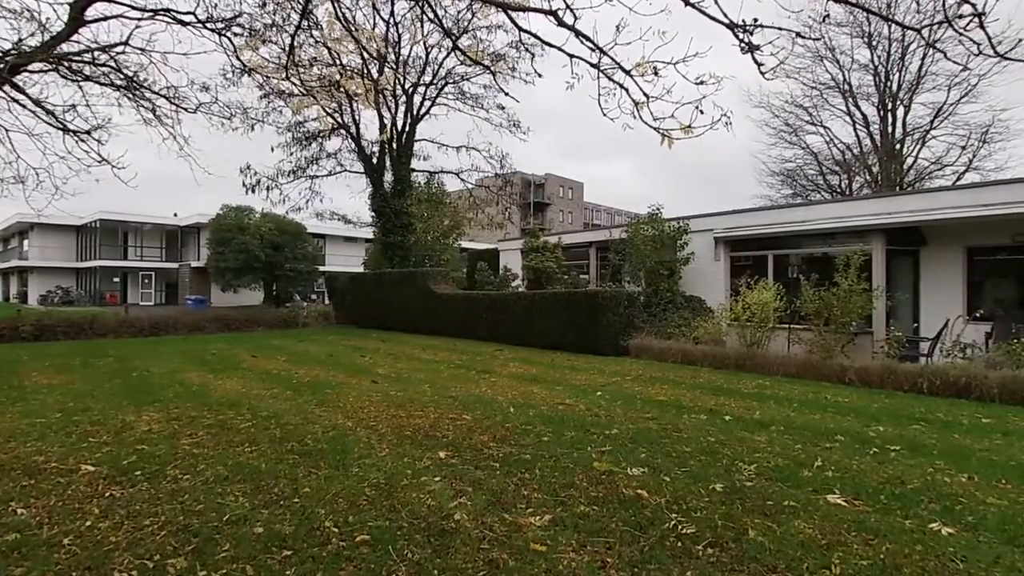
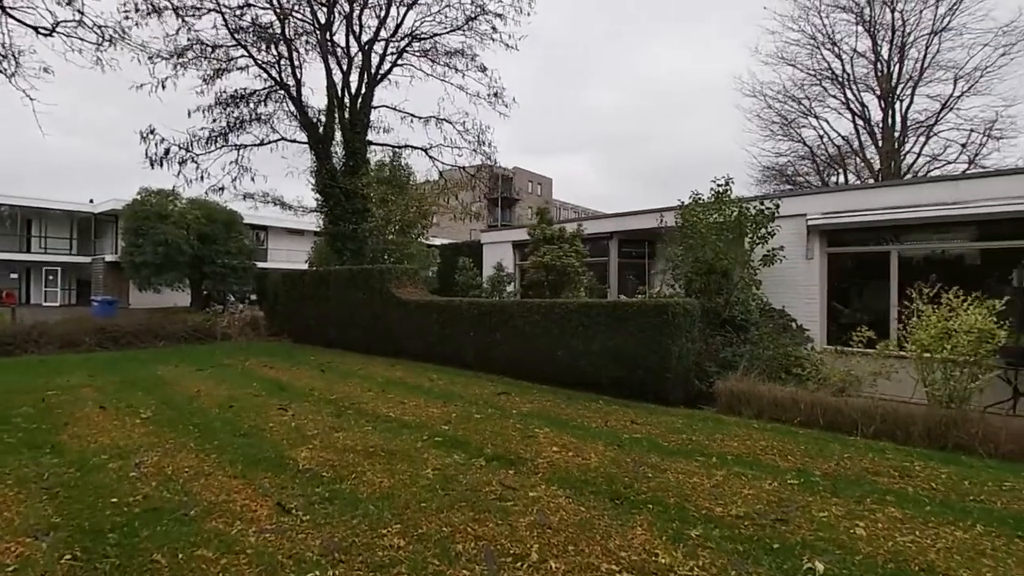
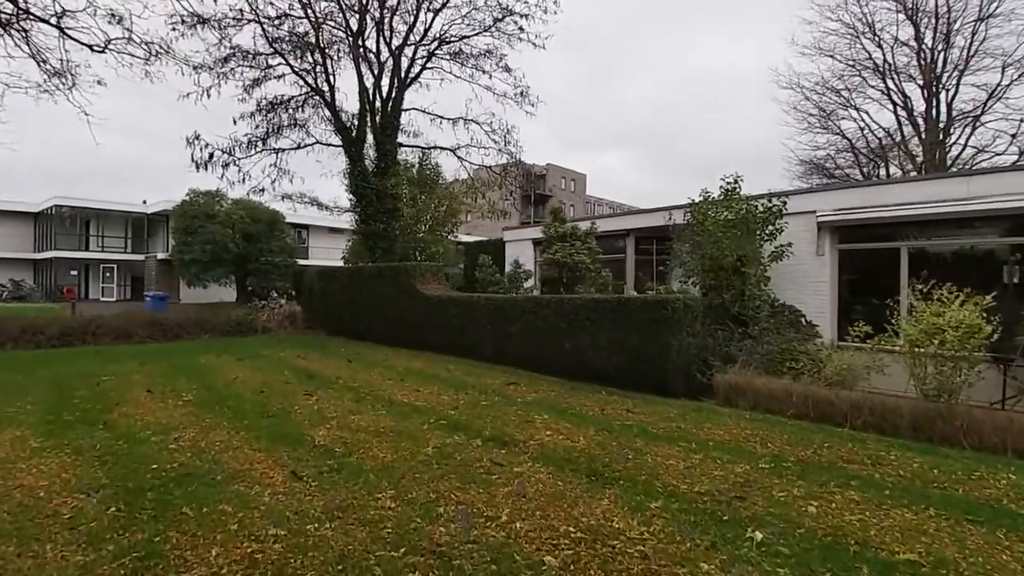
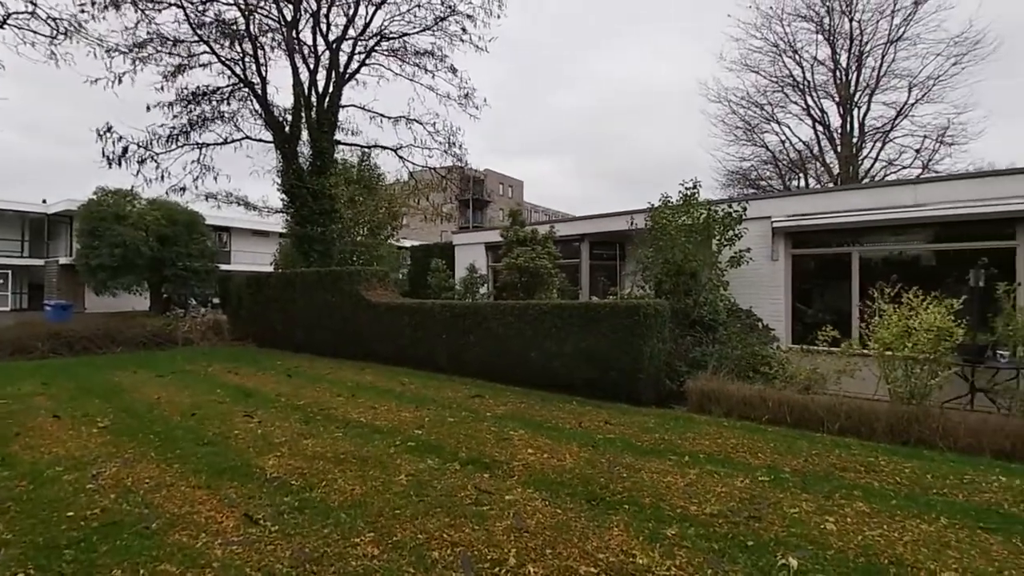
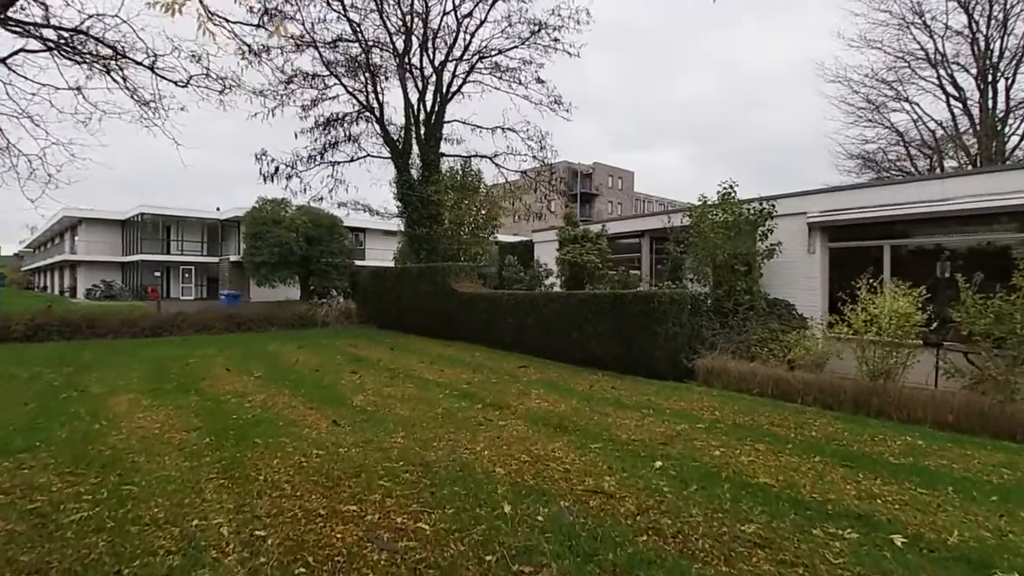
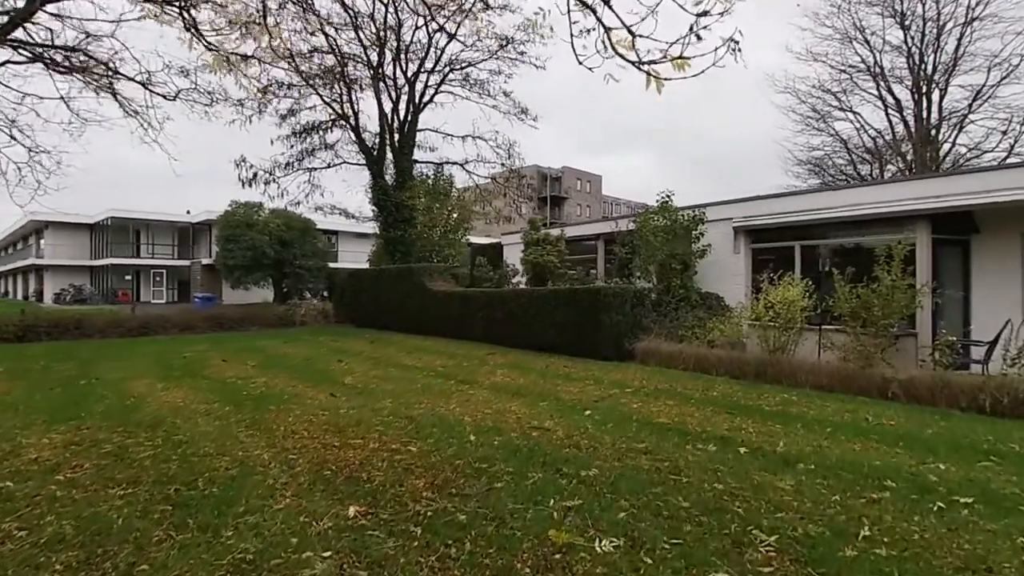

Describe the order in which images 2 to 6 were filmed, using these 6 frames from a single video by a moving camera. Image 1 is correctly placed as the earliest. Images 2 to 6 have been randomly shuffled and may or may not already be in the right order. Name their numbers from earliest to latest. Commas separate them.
6, 5, 3, 2, 4
